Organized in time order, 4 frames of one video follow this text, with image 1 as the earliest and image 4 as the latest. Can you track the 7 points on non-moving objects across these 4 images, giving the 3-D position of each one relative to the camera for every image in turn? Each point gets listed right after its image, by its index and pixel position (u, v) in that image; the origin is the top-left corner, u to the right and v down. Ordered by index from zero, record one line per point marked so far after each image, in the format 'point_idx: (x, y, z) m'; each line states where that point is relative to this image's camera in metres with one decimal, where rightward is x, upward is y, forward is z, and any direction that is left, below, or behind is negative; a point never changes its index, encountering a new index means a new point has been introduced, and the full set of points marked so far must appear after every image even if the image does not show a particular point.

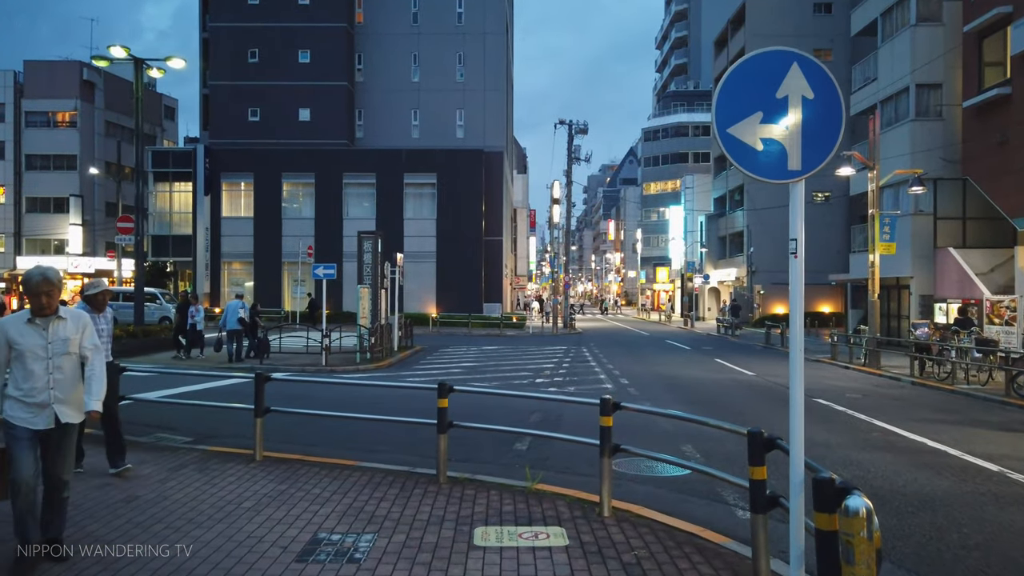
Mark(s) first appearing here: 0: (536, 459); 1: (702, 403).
0: (+0.3, -1.9, +8.6) m
1: (+3.6, -2.1, +14.5) m
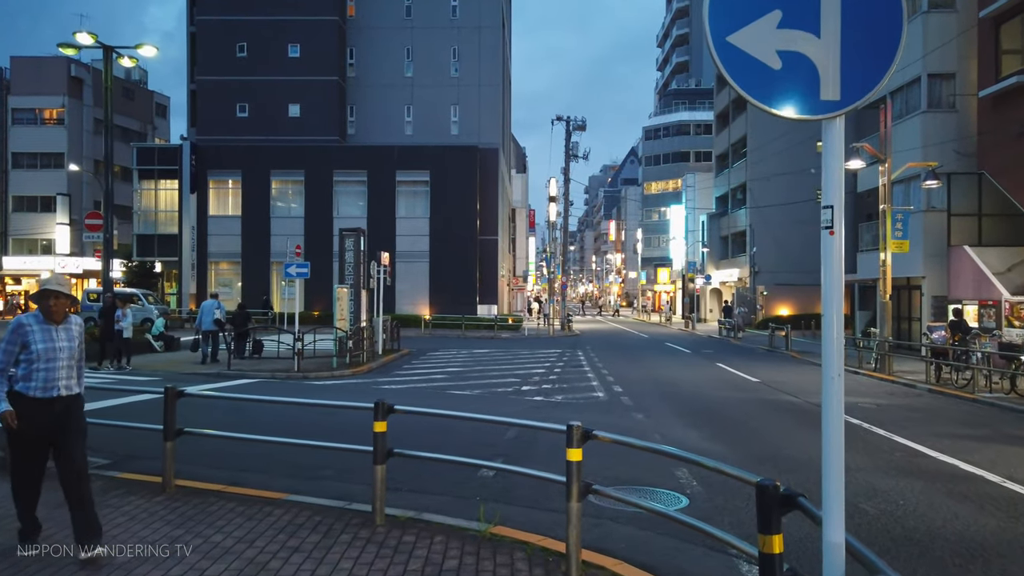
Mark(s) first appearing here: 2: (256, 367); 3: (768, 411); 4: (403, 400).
0: (-0.1, -1.9, +7.2) m
1: (+3.2, -2.1, +13.1) m
2: (-6.5, -2.0, +19.5) m
3: (+4.5, -2.2, +13.6) m
4: (-2.1, -2.1, +14.7) m
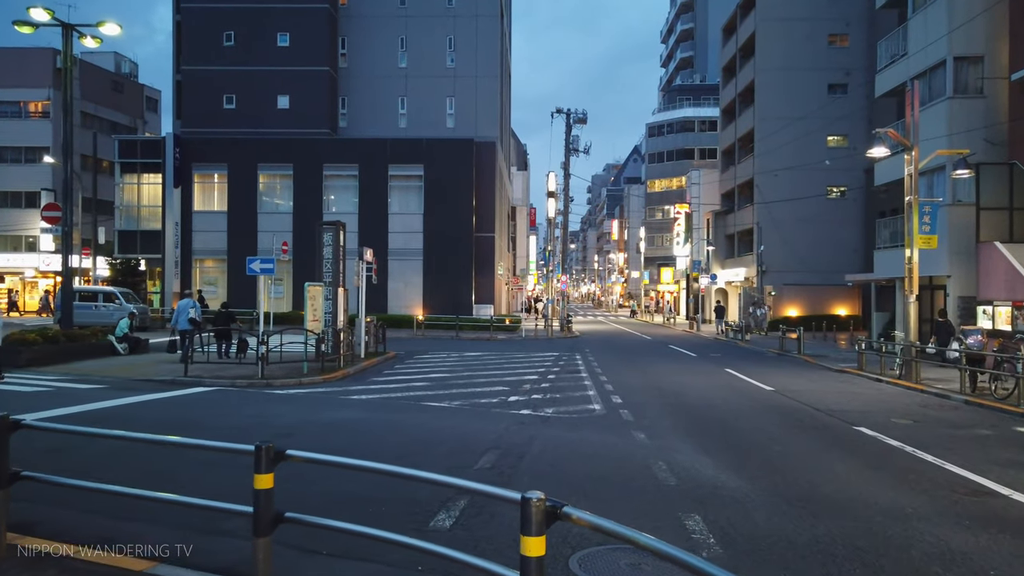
0: (-0.4, -1.9, +5.3) m
1: (+2.9, -2.1, +11.2) m
2: (-6.7, -2.0, +17.6) m
3: (+4.2, -2.1, +11.7) m
4: (-2.4, -2.1, +12.8) m
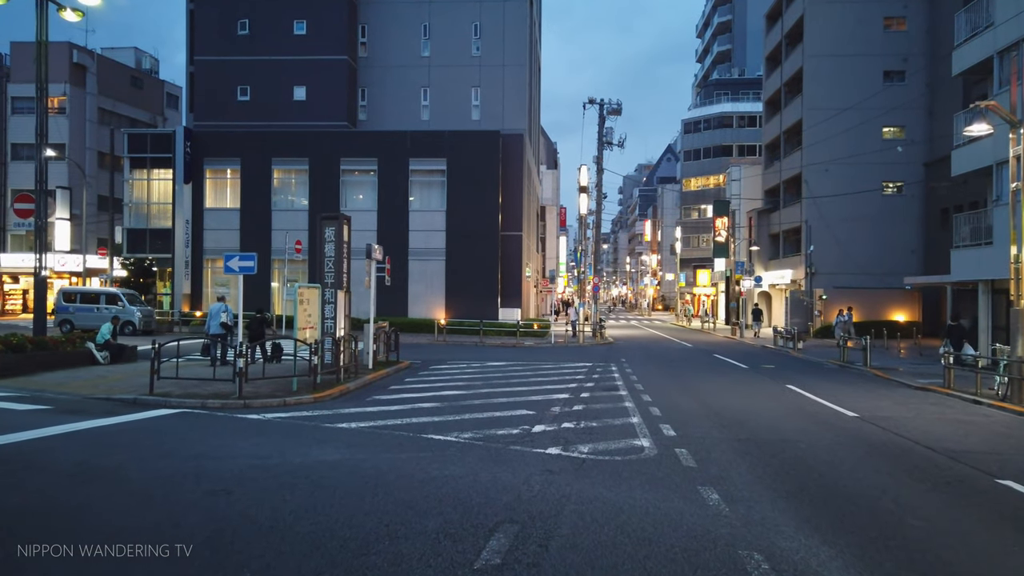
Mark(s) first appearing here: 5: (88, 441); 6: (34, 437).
0: (-0.4, -1.9, +2.4) m
1: (+3.2, -2.1, +8.2) m
2: (-6.2, -2.0, +14.9) m
3: (+4.5, -2.2, +8.6) m
4: (-2.1, -2.1, +9.9) m
5: (-5.7, -2.1, +10.4) m
6: (-6.5, -2.1, +10.5) m
